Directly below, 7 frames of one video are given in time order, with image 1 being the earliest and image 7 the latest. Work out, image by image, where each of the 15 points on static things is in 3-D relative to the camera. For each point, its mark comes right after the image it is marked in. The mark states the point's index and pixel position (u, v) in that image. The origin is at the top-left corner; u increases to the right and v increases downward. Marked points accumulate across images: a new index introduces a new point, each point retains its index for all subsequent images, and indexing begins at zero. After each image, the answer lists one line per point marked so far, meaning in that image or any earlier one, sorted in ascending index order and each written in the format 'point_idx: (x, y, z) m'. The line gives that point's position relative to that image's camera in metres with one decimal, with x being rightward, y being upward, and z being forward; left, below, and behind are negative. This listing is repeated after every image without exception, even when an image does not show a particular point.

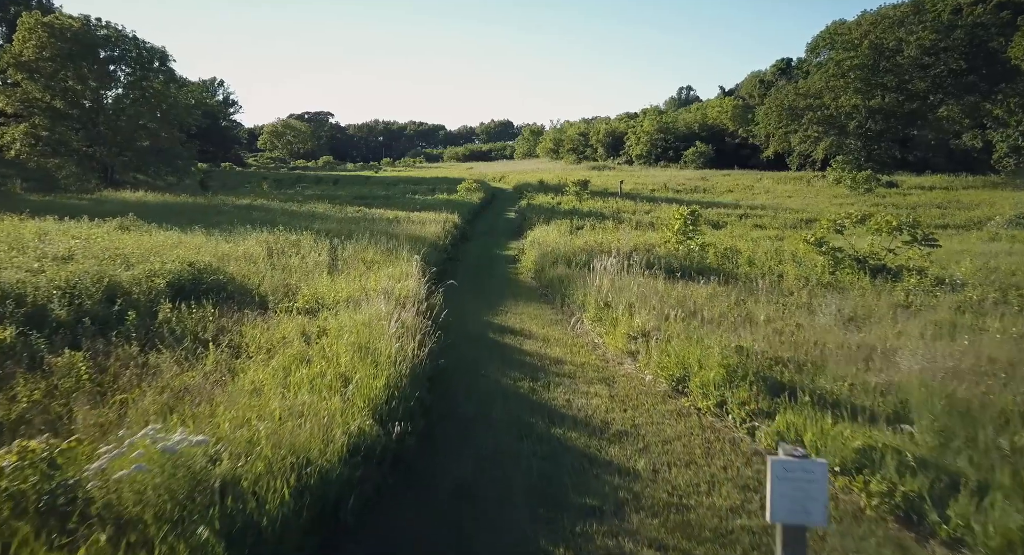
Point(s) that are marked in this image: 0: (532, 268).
0: (+0.5, +0.3, +16.2) m
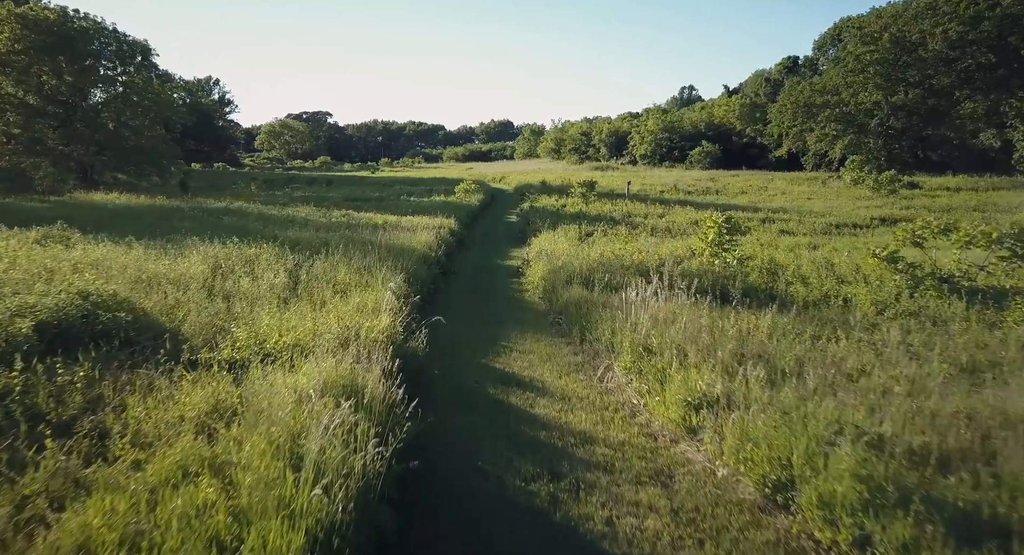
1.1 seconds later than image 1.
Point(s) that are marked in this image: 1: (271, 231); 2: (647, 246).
0: (+0.6, -0.2, +13.7) m
1: (-7.0, +1.3, +17.8) m
2: (+4.0, +0.9, +18.0) m
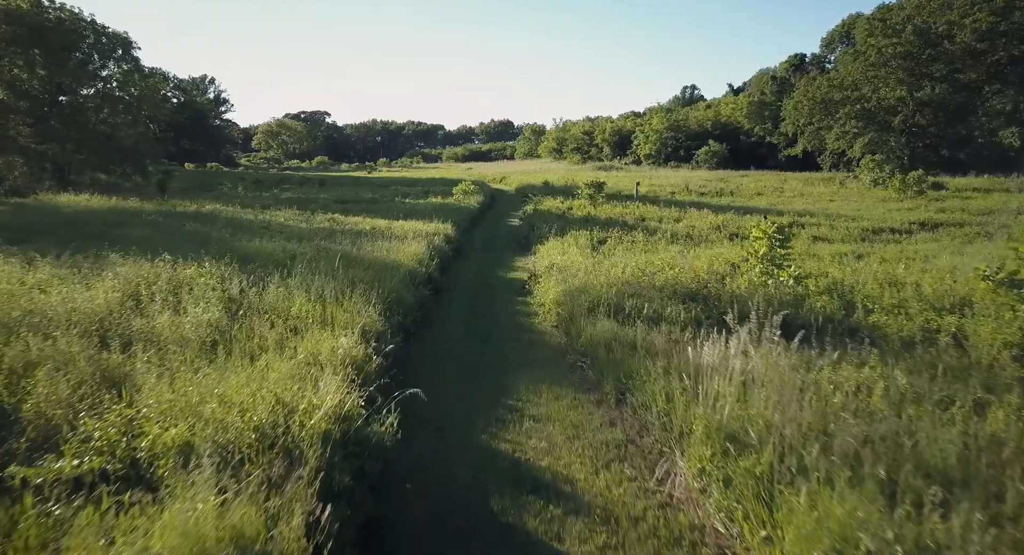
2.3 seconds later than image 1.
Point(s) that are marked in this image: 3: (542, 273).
0: (+0.7, -0.6, +11.1) m
1: (-6.9, +0.9, +15.3) m
2: (+4.1, +0.5, +15.5) m
3: (+0.8, +0.1, +15.9) m
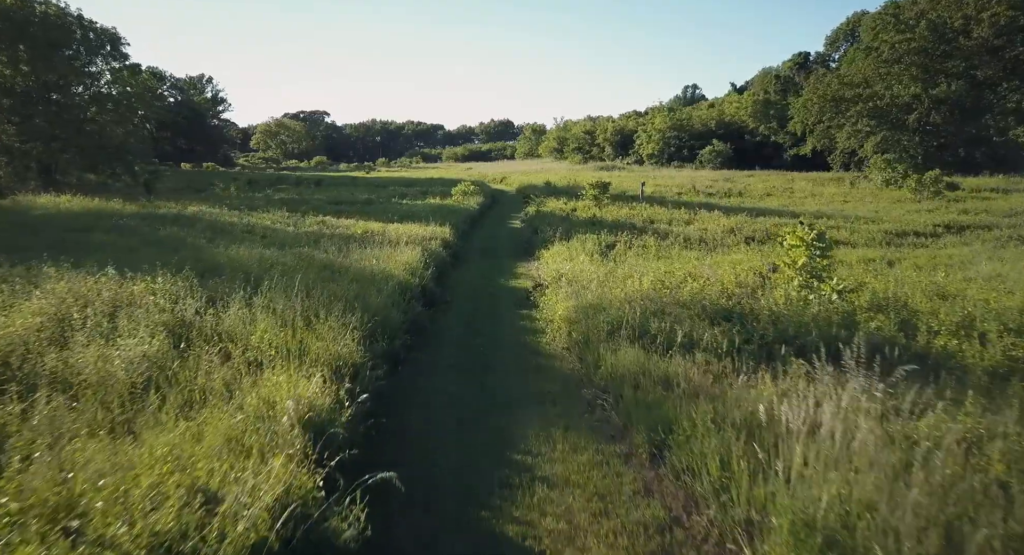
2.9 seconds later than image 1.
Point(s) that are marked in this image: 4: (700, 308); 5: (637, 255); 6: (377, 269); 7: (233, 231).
0: (+0.8, -0.8, +9.7) m
1: (-6.8, +0.7, +13.9) m
2: (+4.2, +0.2, +14.1) m
3: (+0.8, -0.1, +14.5) m
4: (+2.9, -0.5, +9.2) m
5: (+3.5, +0.6, +17.2) m
6: (-2.5, +0.2, +11.5) m
7: (-7.9, +1.3, +17.2) m
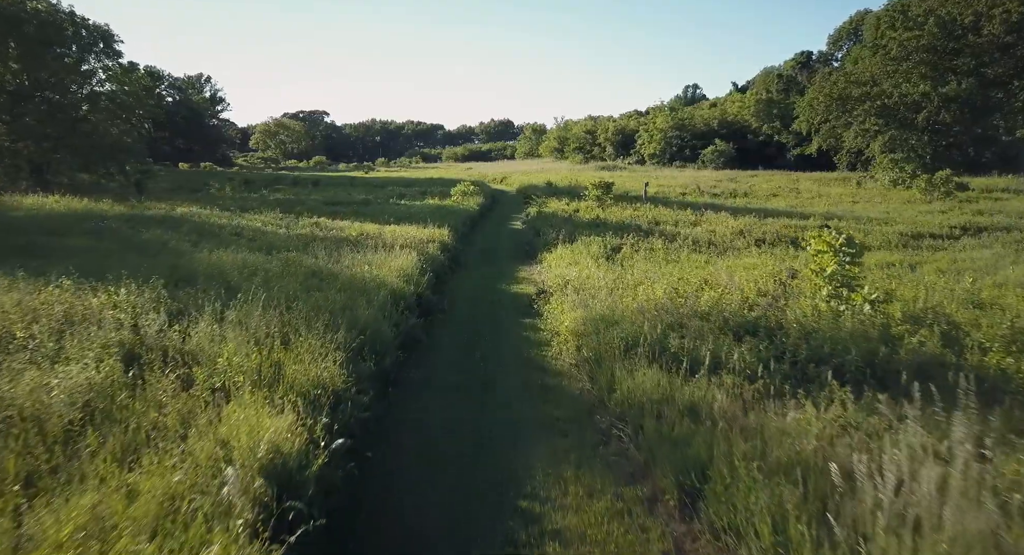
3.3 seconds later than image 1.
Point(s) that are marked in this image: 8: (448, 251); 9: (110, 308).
0: (+0.8, -1.0, +8.9) m
1: (-6.7, +0.6, +13.1) m
2: (+4.2, +0.1, +13.3) m
3: (+0.9, -0.2, +13.7) m
4: (+2.9, -0.6, +8.4) m
5: (+3.6, +0.5, +16.4) m
6: (-2.5, 0.0, +10.7) m
7: (-7.8, +1.2, +16.4) m
8: (-1.9, +0.8, +18.4) m
9: (-4.6, -0.3, +6.9) m
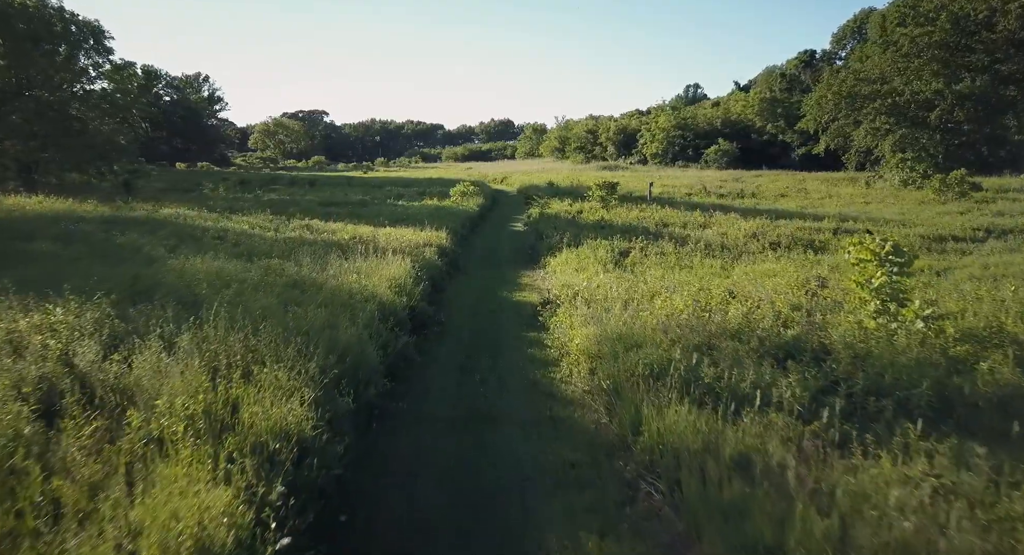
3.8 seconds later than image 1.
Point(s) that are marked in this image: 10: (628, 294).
0: (+0.9, -1.1, +7.8) m
1: (-6.7, +0.4, +12.0) m
2: (+4.3, -0.1, +12.2) m
3: (+0.9, -0.4, +12.6) m
4: (+2.9, -0.8, +7.3) m
5: (+3.6, +0.3, +15.3) m
6: (-2.5, -0.1, +9.6) m
7: (-7.8, +1.0, +15.3) m
8: (-1.9, +0.6, +17.3) m
9: (-4.5, -0.5, +5.8) m
10: (+2.0, -0.3, +10.5) m
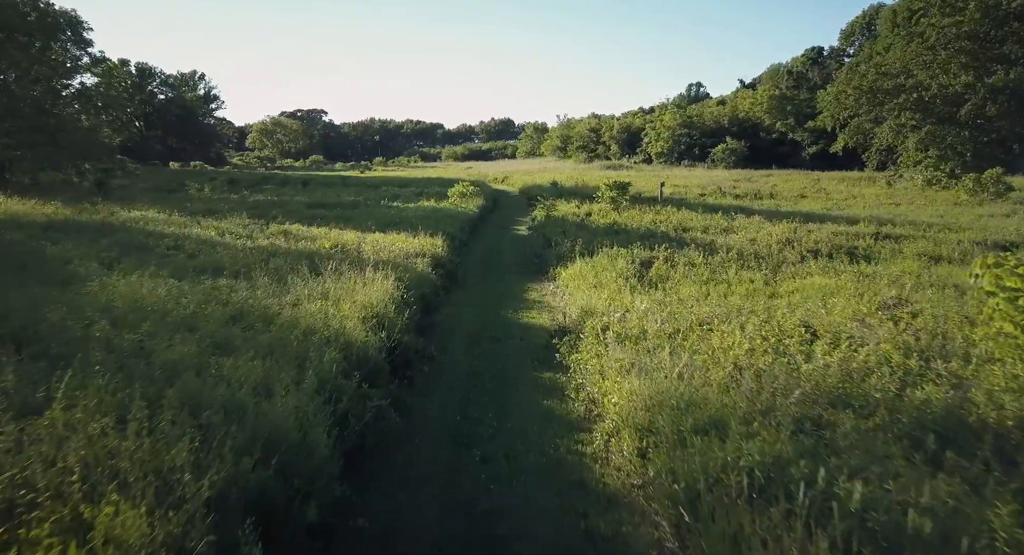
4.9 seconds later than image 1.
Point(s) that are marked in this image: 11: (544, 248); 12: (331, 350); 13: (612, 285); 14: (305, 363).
0: (+1.0, -1.5, +5.5) m
1: (-6.6, 0.0, +9.7) m
2: (+4.4, -0.4, +9.9) m
3: (+1.1, -0.8, +10.2) m
4: (+3.1, -1.1, +5.0) m
5: (+3.8, 0.0, +13.0) m
6: (-2.3, -0.5, +7.3) m
7: (-7.6, +0.7, +13.0) m
8: (-1.8, +0.3, +15.0) m
9: (-4.4, -0.9, +3.5) m
10: (+2.1, -0.6, +8.1) m
11: (+1.0, +1.0, +19.0) m
12: (-1.9, -0.7, +6.2) m
13: (+2.1, -0.1, +12.7) m
14: (-2.0, -0.8, +5.8) m
